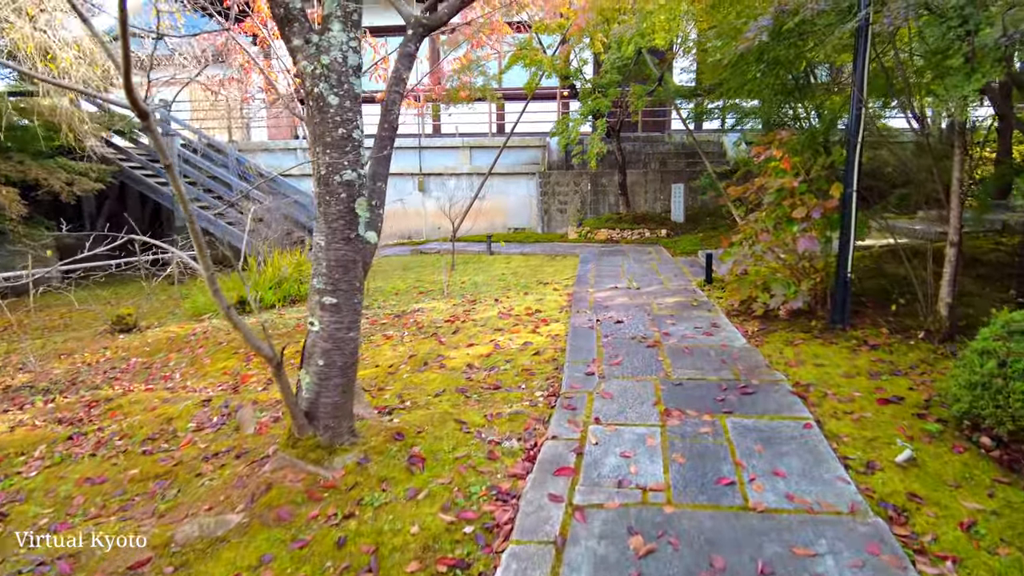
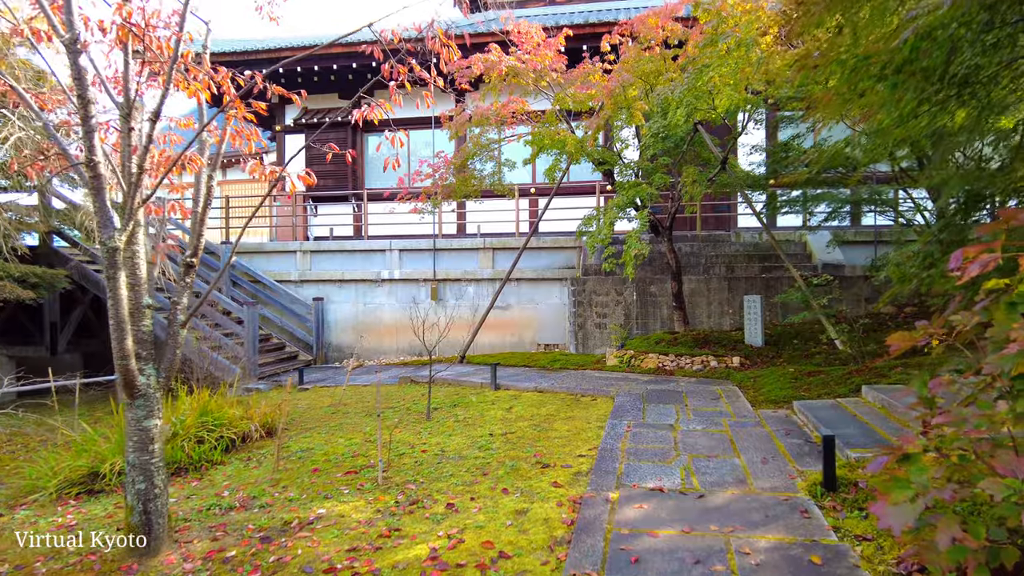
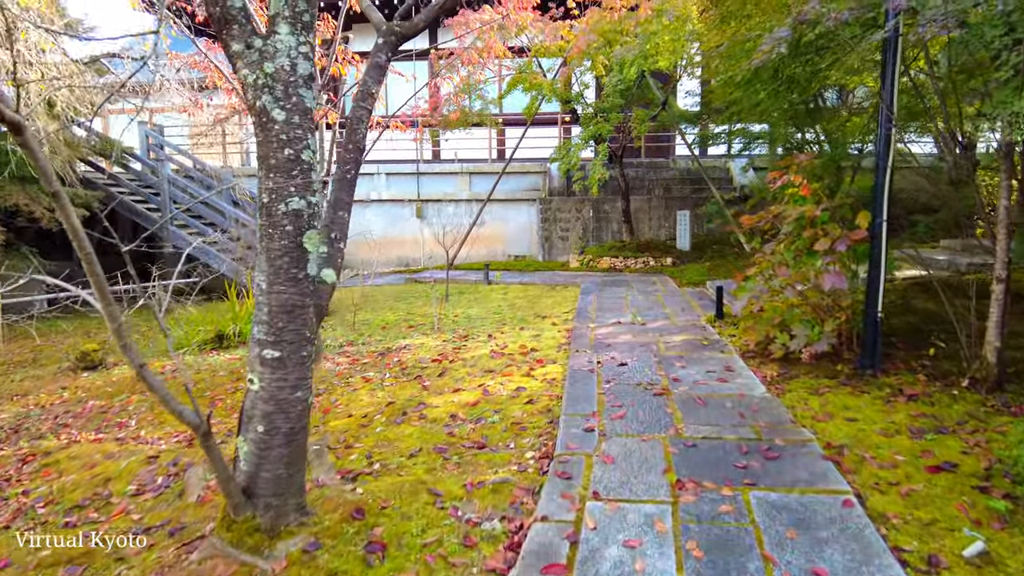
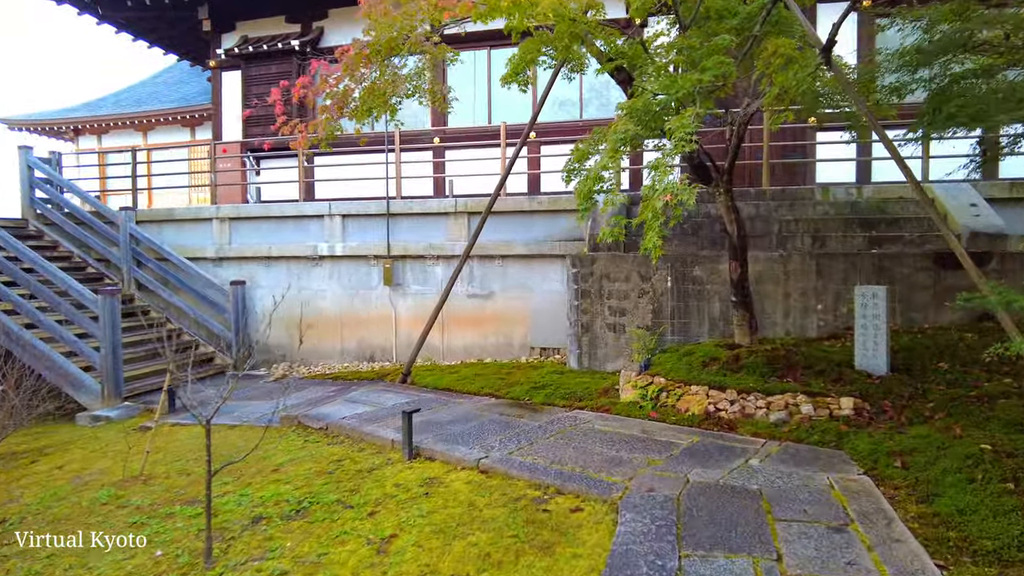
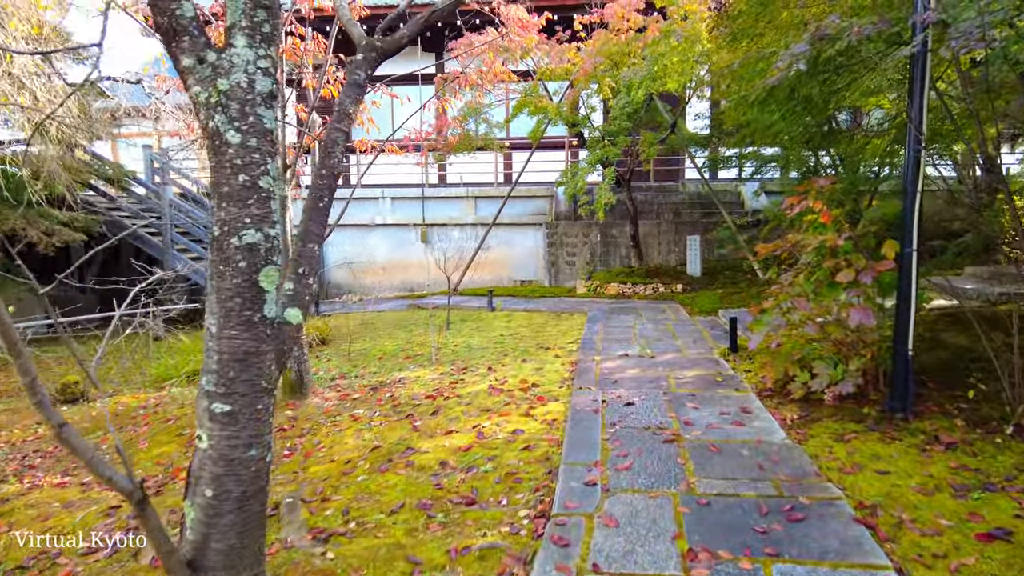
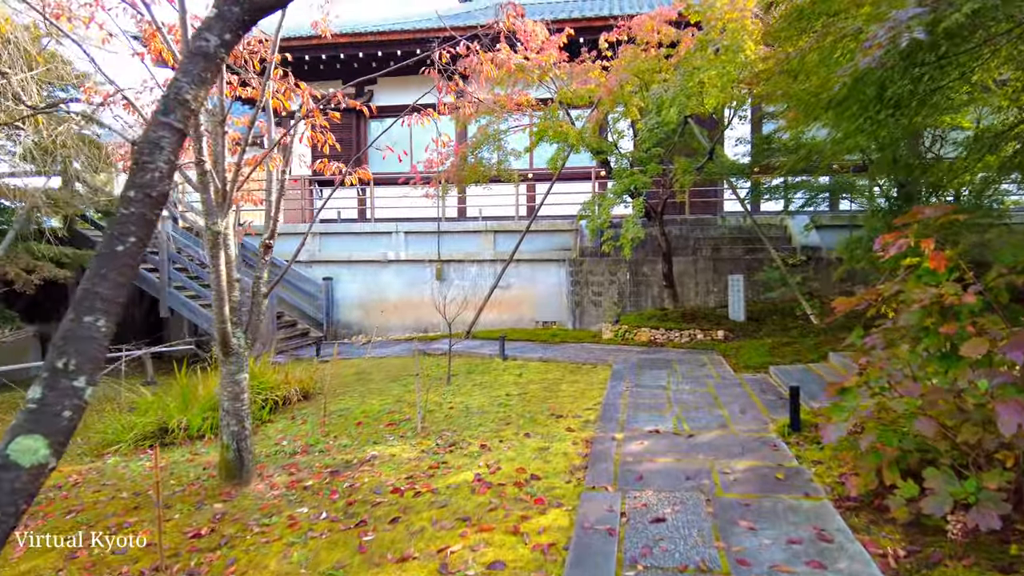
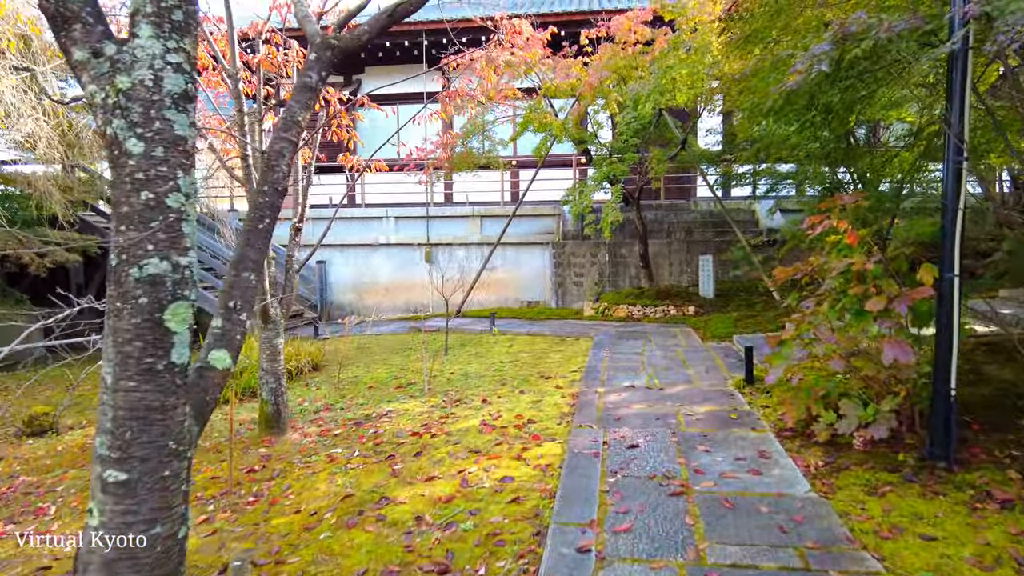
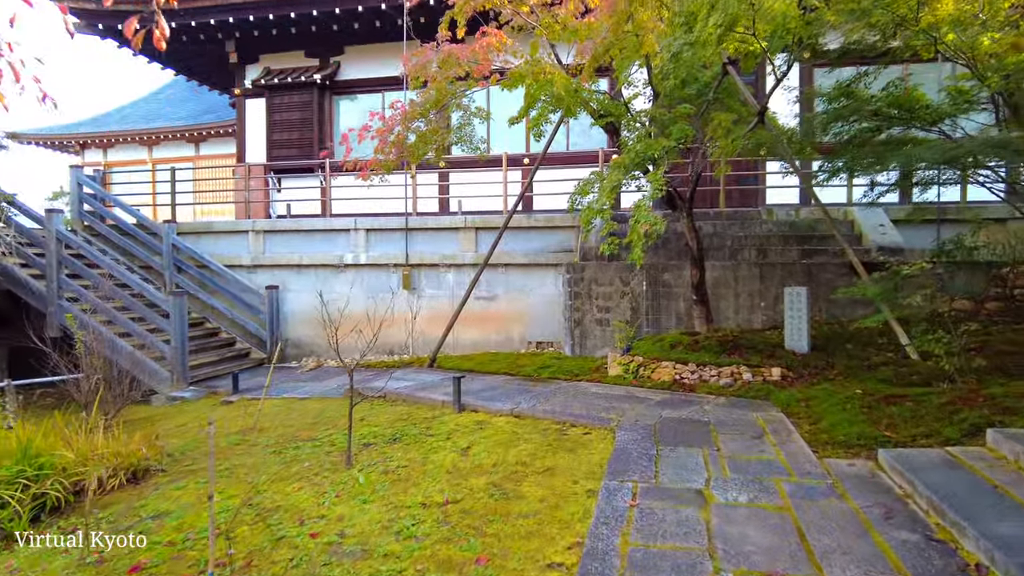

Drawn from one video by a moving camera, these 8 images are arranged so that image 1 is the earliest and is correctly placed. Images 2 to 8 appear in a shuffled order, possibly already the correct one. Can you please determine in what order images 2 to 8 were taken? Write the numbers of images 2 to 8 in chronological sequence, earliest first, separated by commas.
3, 5, 7, 6, 2, 8, 4
